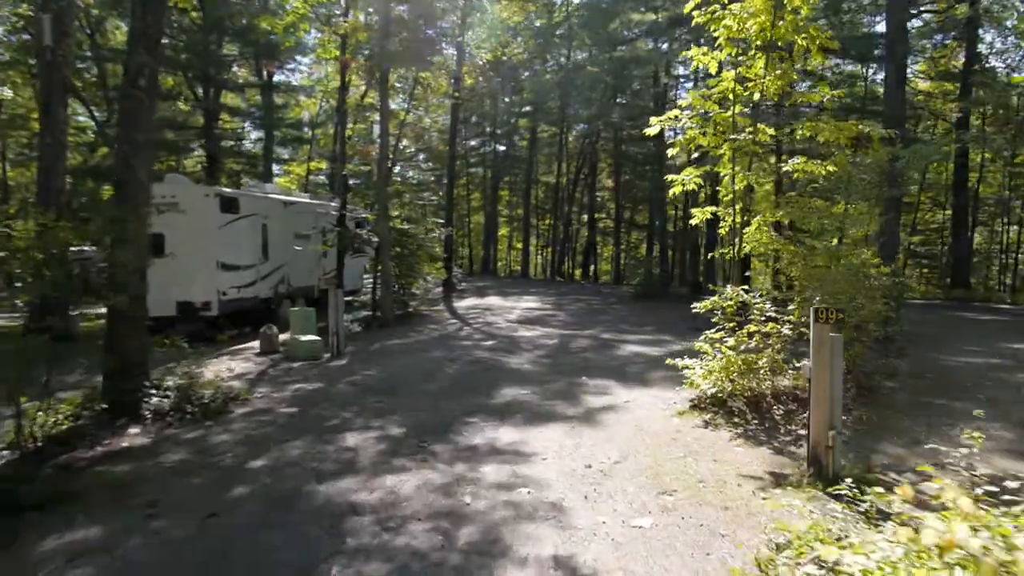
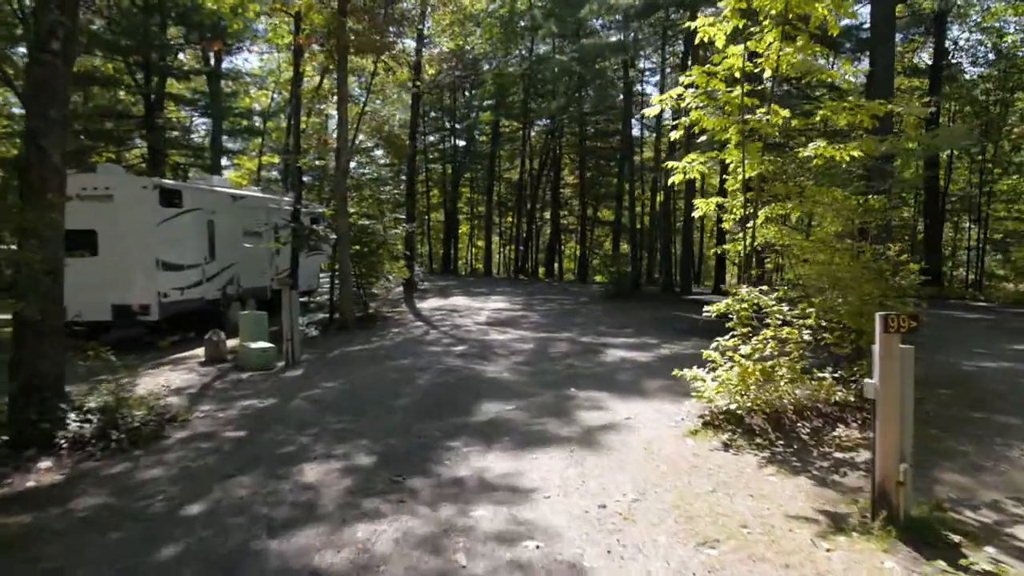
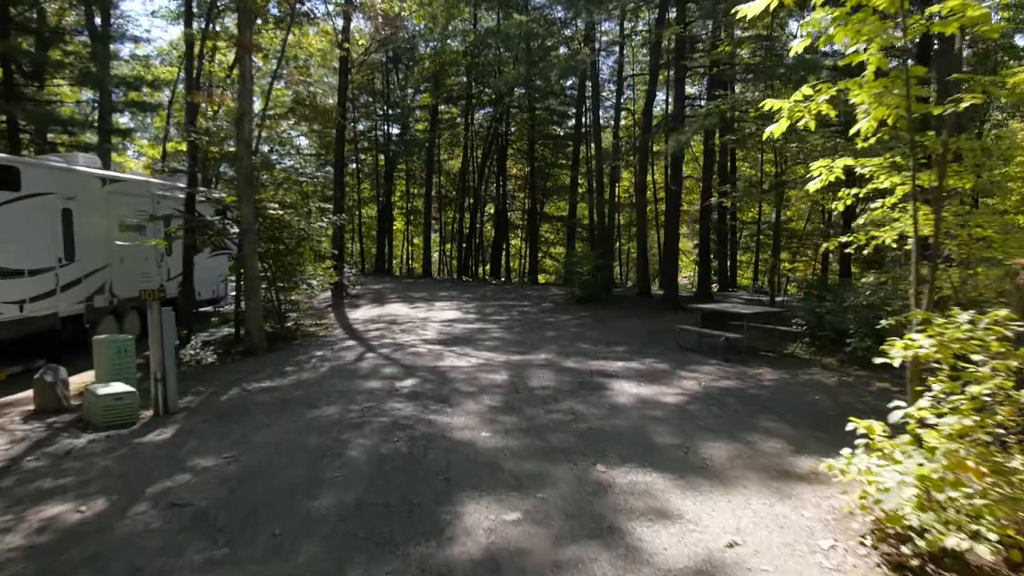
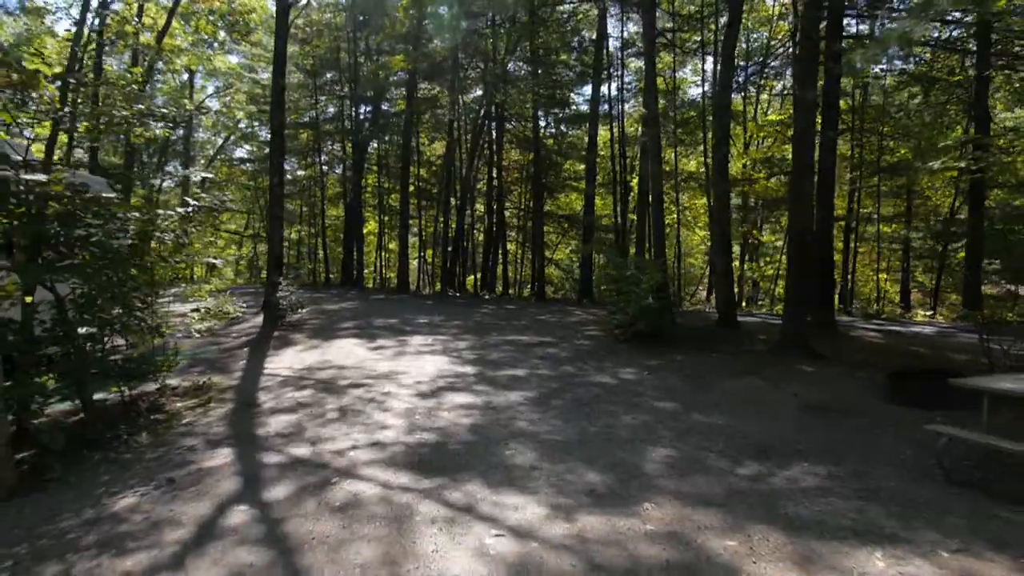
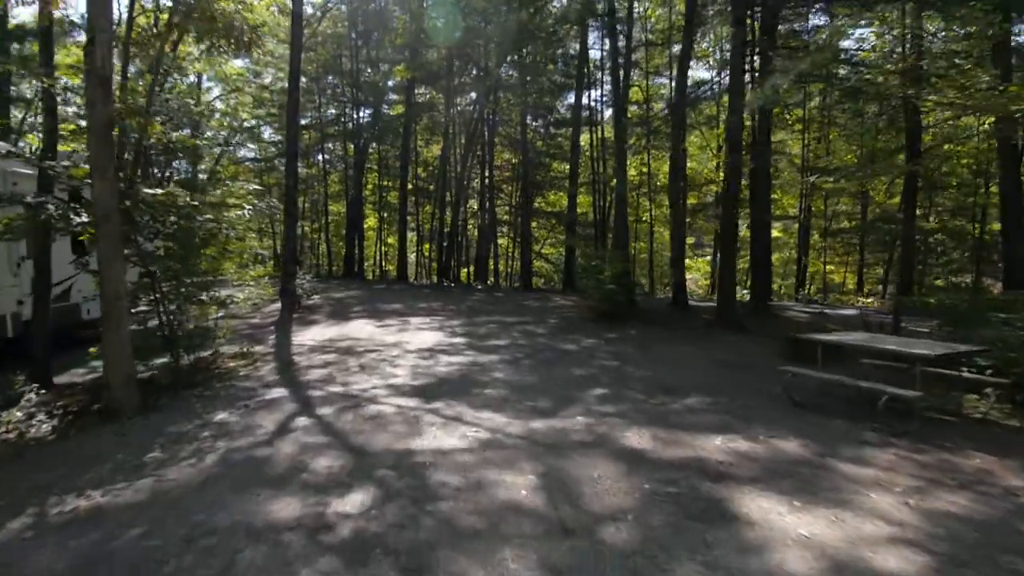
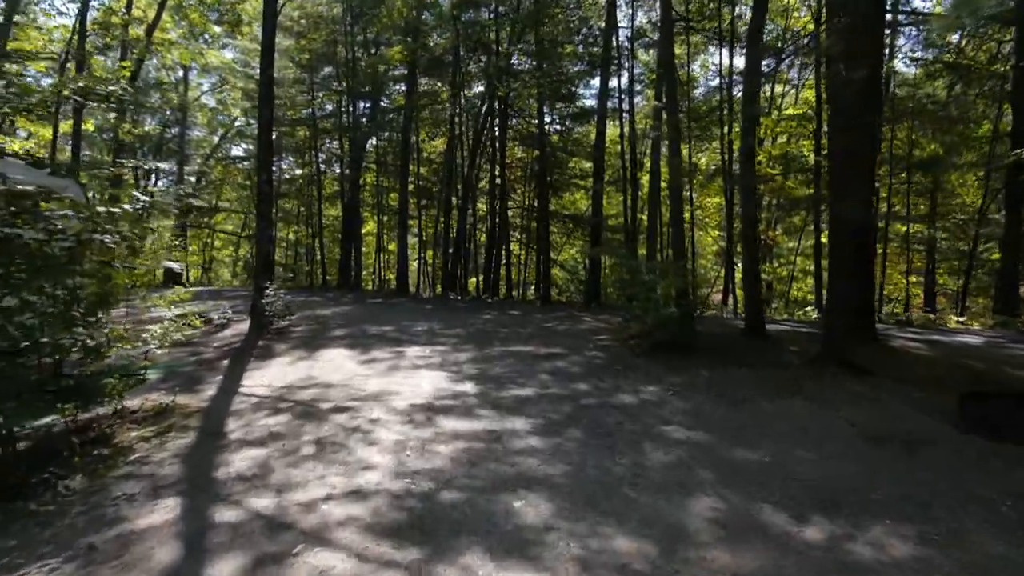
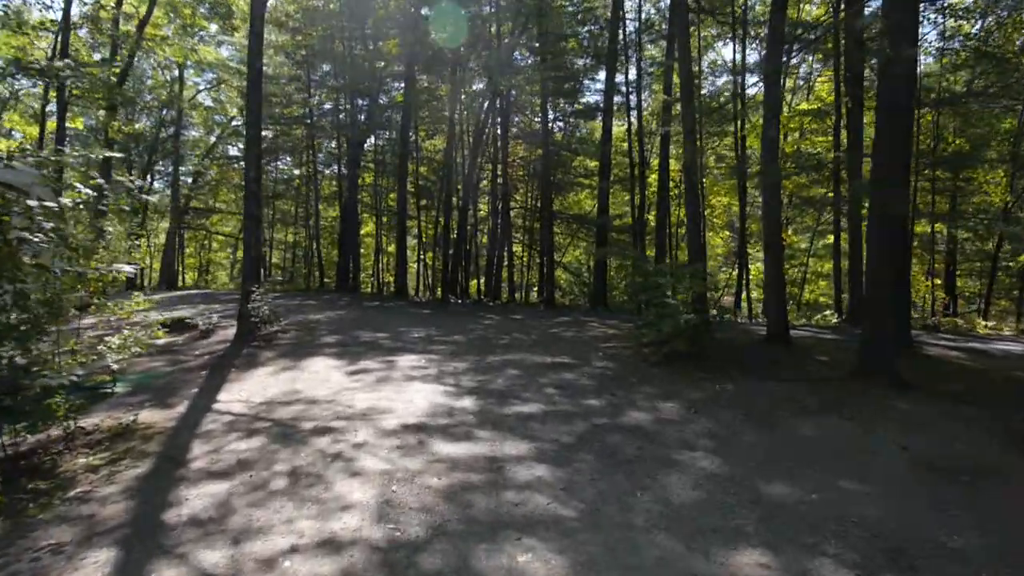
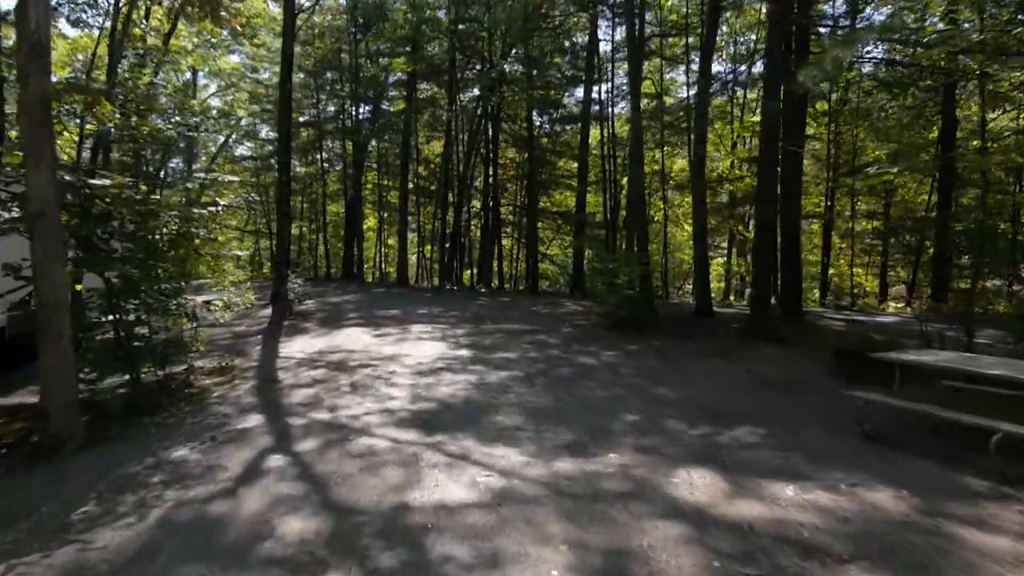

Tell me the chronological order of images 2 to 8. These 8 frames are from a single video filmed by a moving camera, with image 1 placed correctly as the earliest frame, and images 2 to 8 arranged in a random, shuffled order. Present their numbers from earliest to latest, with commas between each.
2, 3, 5, 8, 4, 6, 7
